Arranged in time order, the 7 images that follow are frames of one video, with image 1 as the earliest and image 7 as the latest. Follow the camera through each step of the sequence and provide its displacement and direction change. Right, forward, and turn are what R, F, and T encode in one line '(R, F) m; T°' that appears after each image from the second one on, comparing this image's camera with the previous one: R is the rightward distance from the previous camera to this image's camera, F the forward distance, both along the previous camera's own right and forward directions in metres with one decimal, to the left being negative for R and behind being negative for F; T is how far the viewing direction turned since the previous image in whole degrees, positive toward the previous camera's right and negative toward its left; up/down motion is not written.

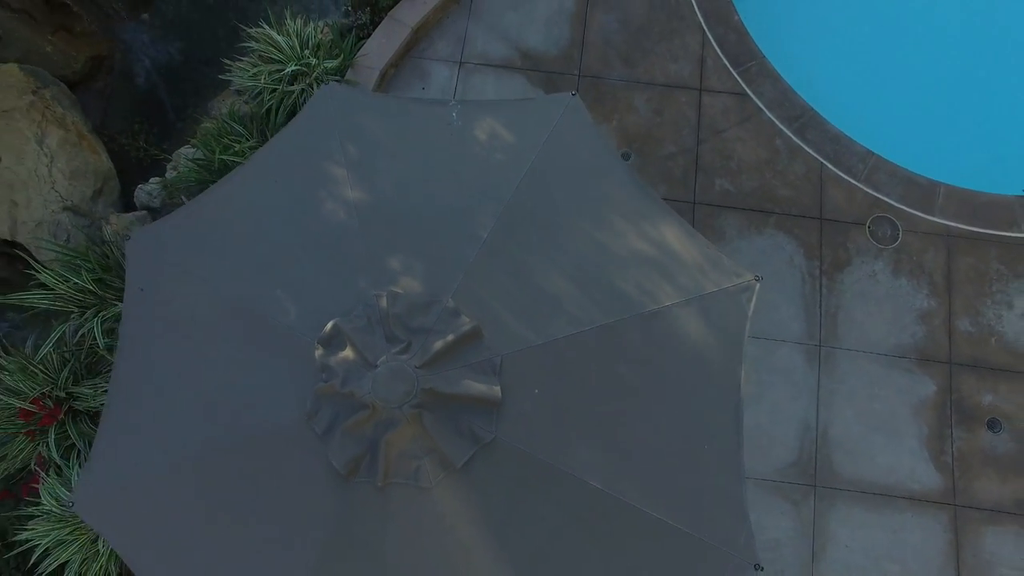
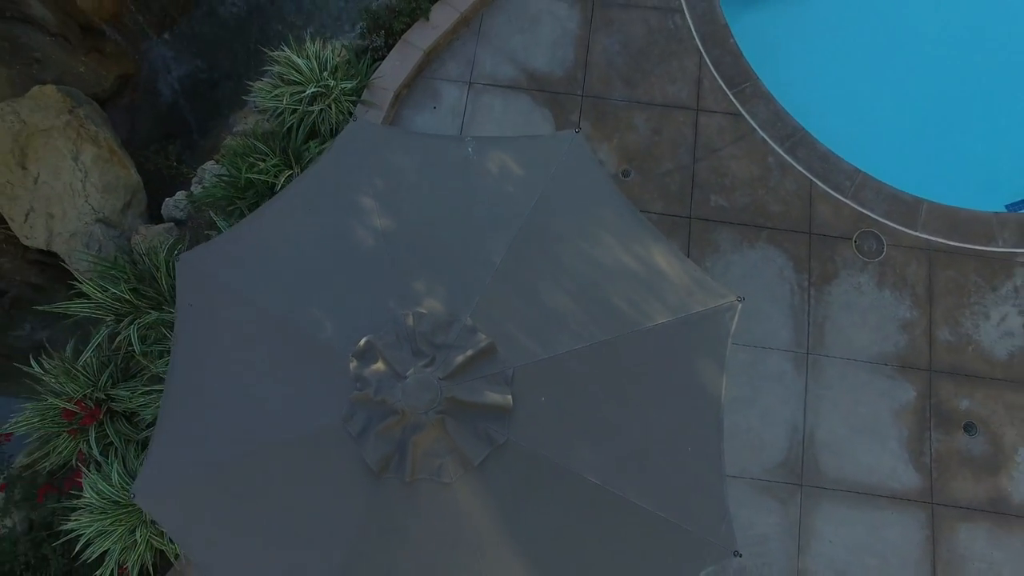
(0.0, -0.3) m; 0°
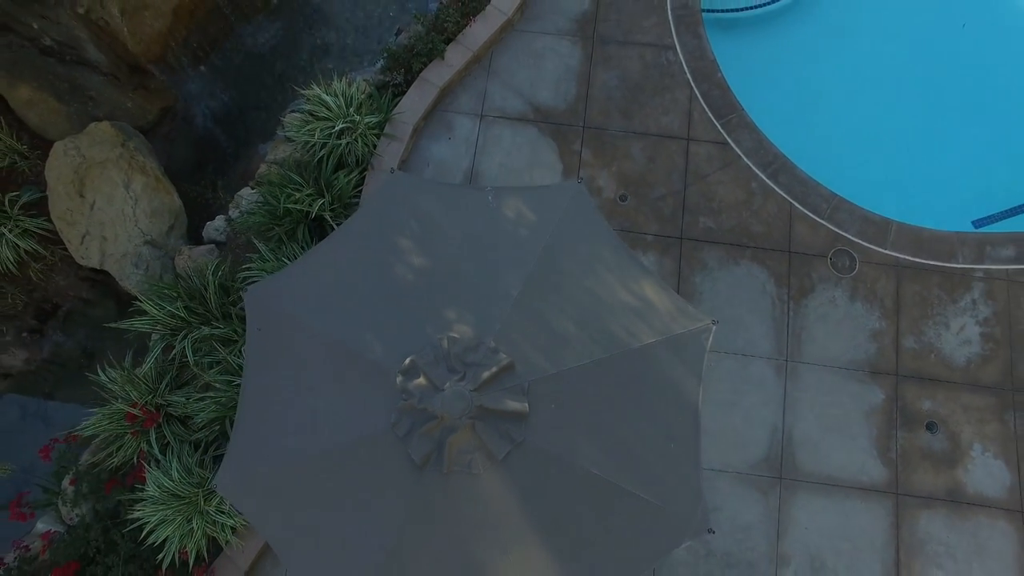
(-0.1, -0.6) m; 0°
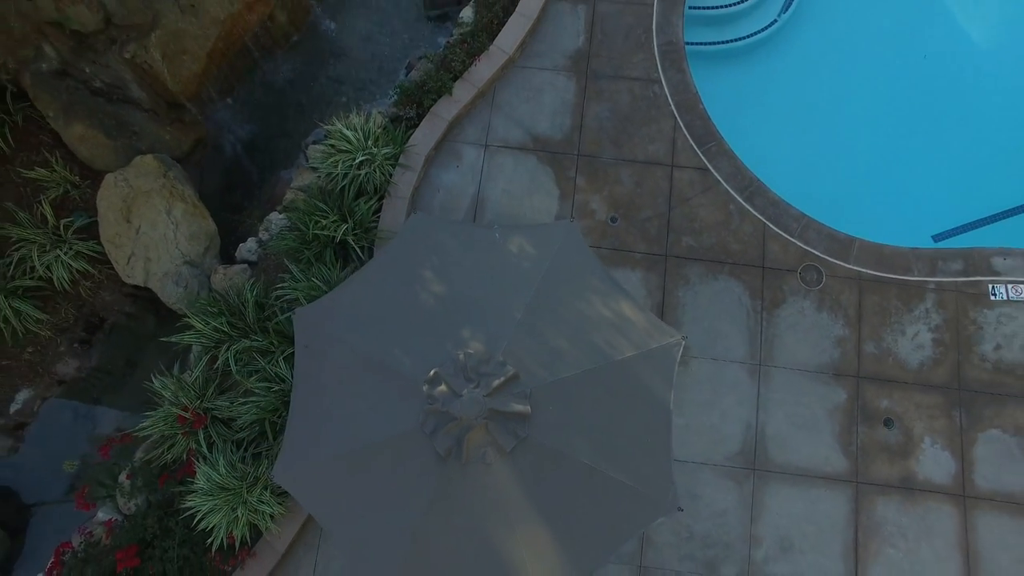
(0.0, -0.8) m; 0°
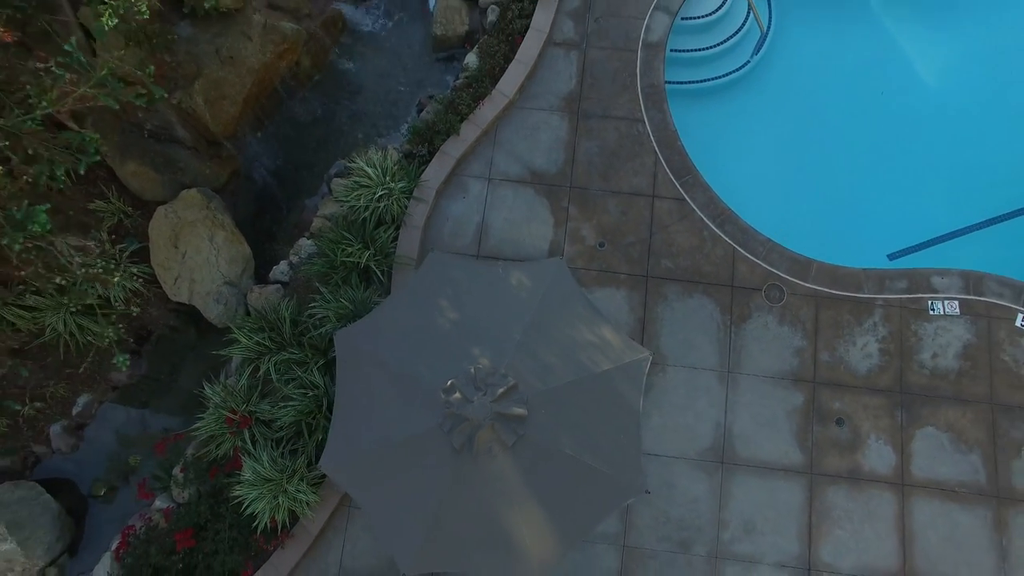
(0.0, -1.0) m; 0°
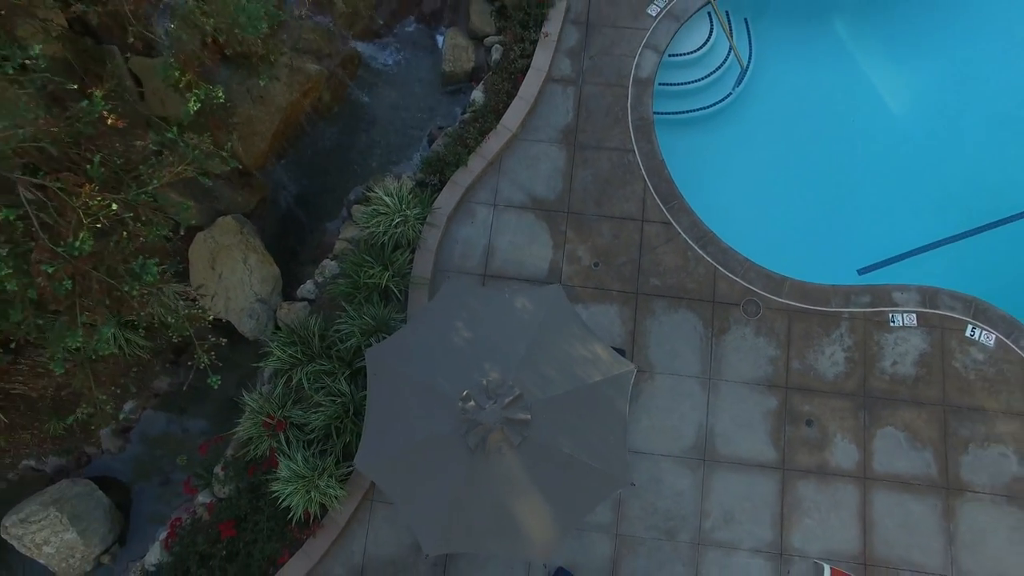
(0.0, -0.9) m; 0°
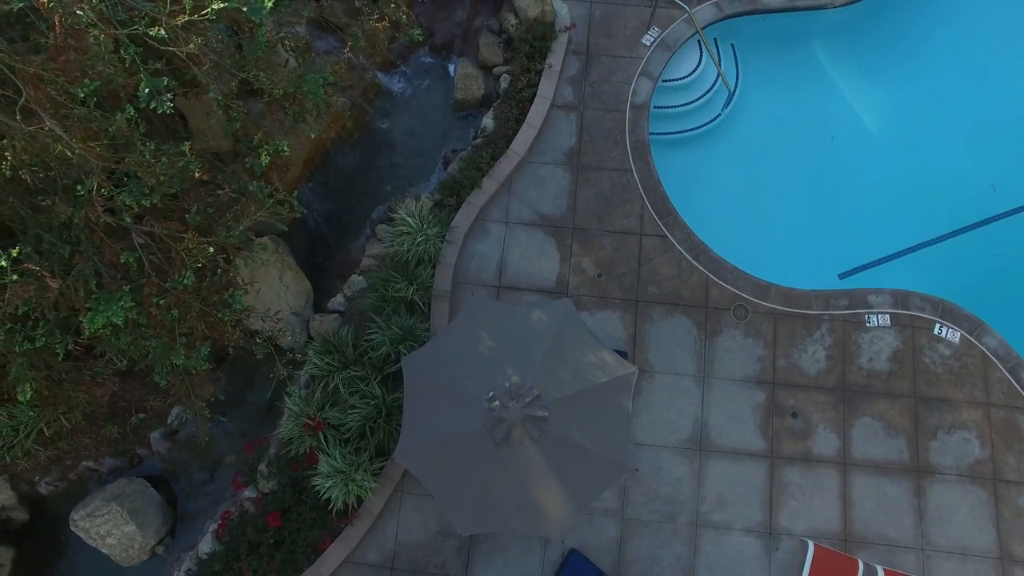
(-0.2, -1.0) m; 0°
